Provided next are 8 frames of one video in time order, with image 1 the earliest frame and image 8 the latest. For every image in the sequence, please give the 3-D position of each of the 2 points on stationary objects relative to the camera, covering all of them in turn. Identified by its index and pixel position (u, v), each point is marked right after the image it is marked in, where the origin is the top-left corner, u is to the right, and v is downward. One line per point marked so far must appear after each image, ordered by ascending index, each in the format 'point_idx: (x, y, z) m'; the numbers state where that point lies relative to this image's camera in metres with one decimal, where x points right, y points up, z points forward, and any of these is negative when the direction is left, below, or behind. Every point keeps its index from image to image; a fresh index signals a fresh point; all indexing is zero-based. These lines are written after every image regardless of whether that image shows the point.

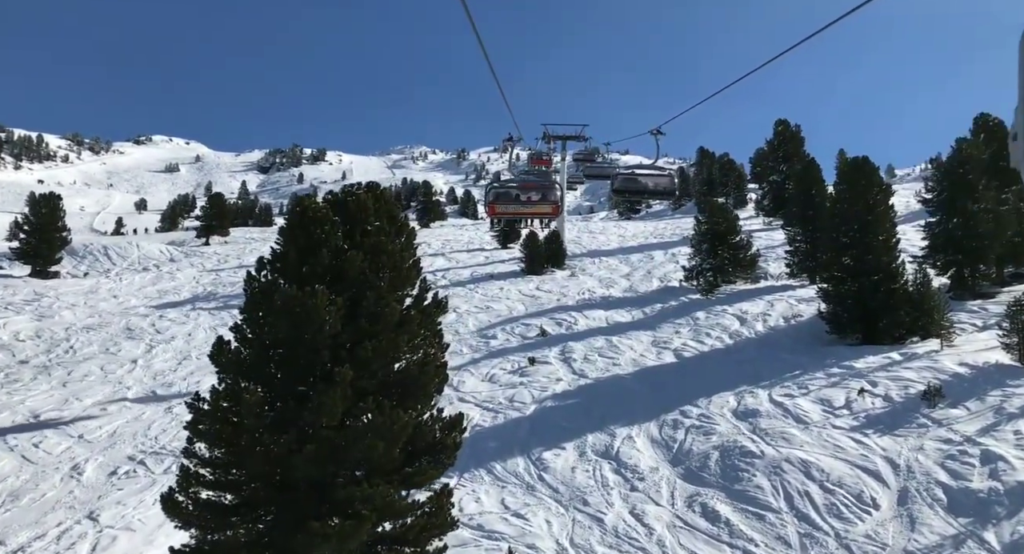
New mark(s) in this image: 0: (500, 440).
0: (-0.3, -3.4, +14.4) m
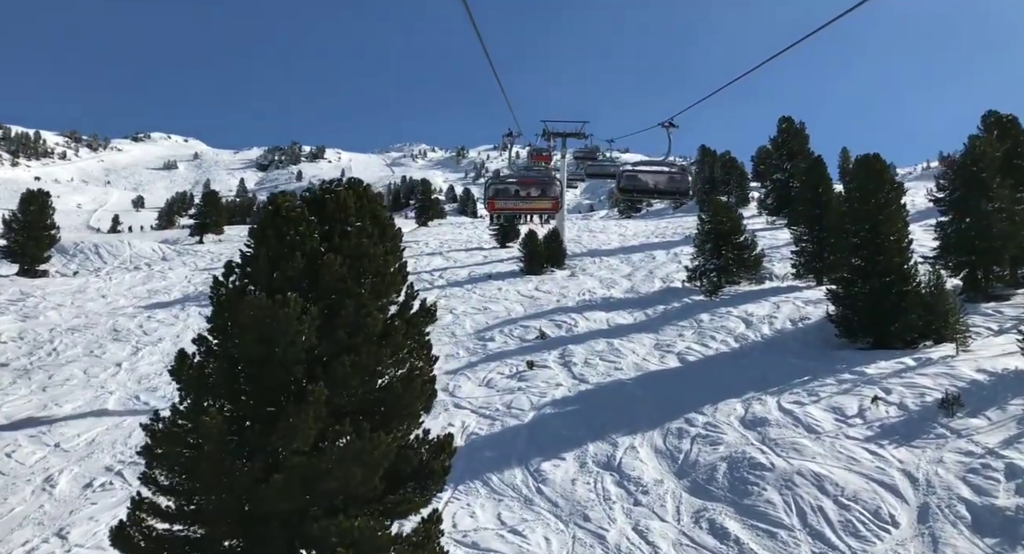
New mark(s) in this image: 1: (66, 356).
0: (-0.3, -3.5, +13.8) m
1: (-12.1, -2.2, +18.6) m
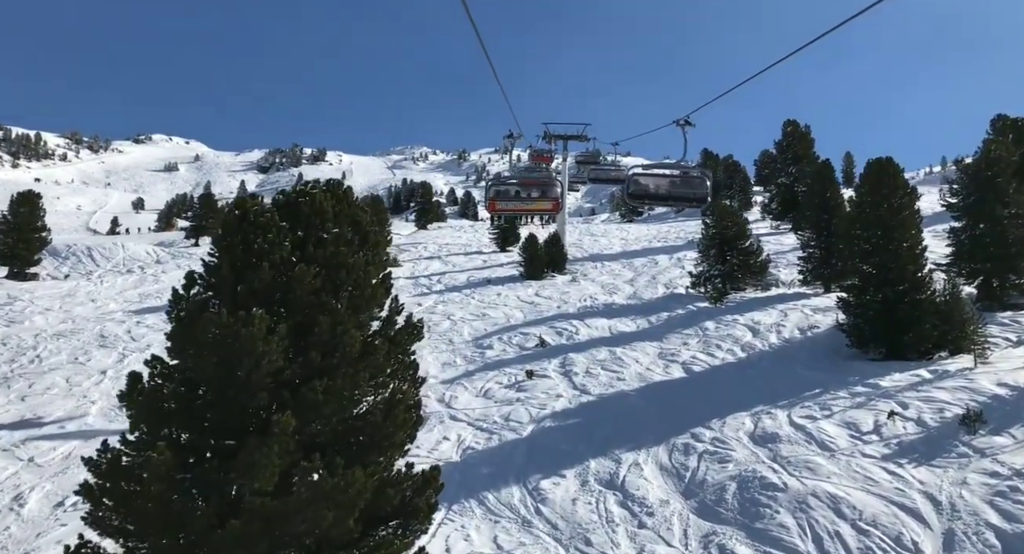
0: (-0.4, -3.6, +13.1) m
1: (-12.1, -2.3, +18.0) m
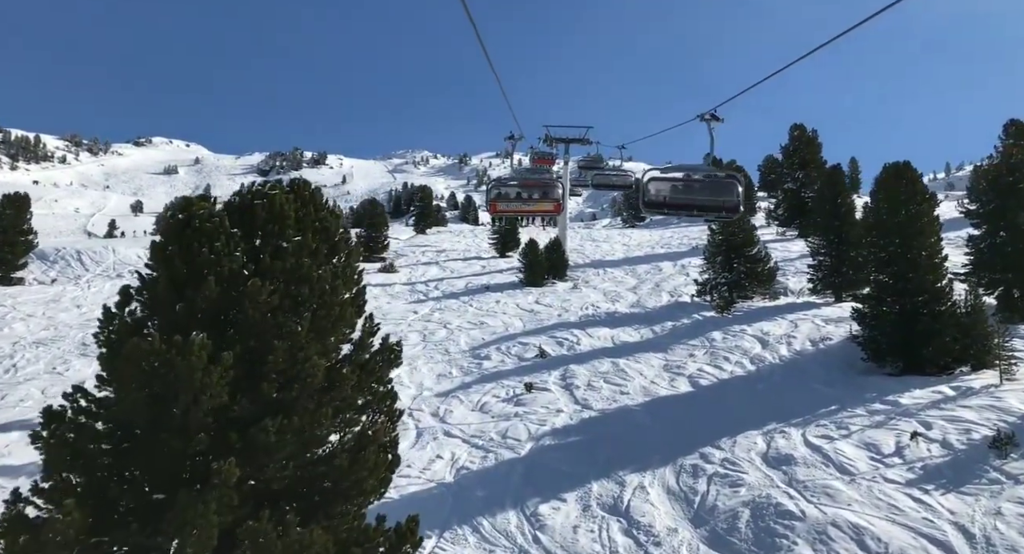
0: (-0.4, -3.8, +12.3) m
1: (-12.2, -2.4, +17.2) m
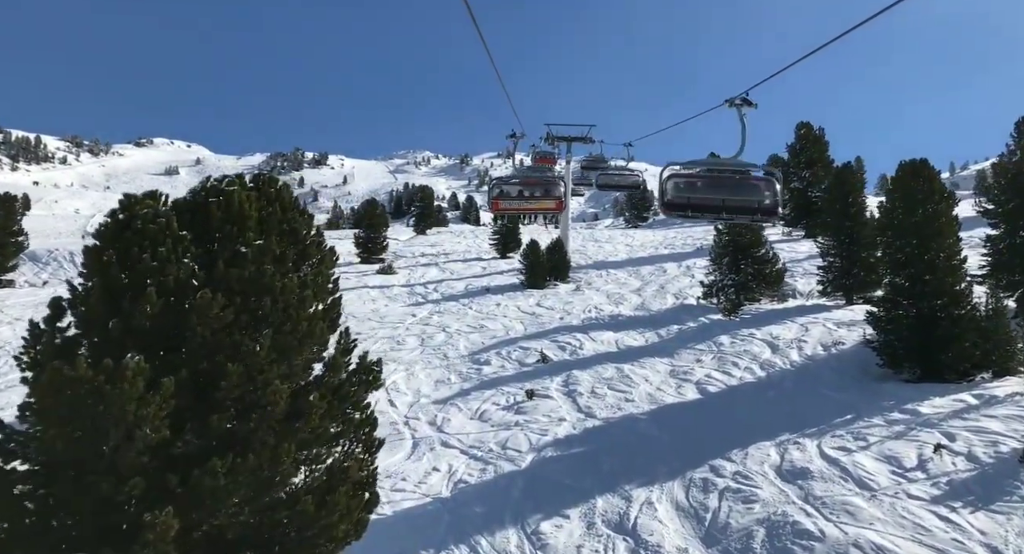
0: (-0.4, -3.8, +11.6) m
1: (-12.1, -2.5, +16.6) m
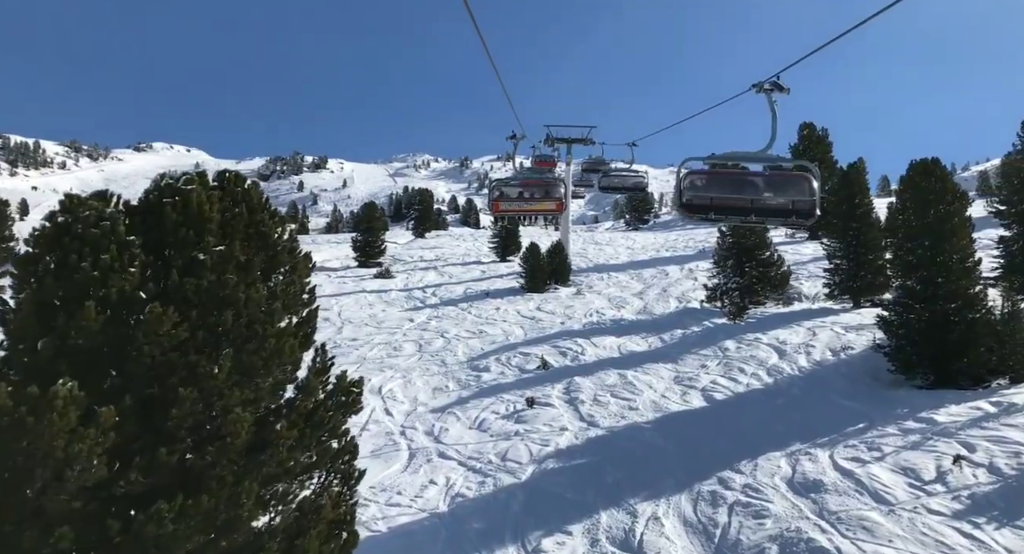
0: (-0.4, -3.9, +11.1) m
1: (-12.1, -2.6, +16.1) m
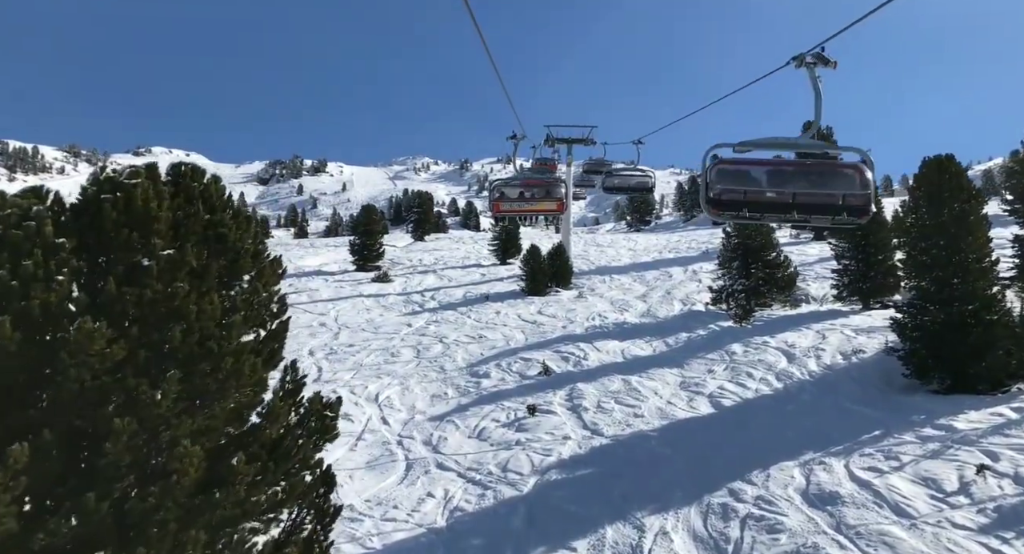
0: (-0.4, -4.0, +10.6) m
1: (-12.1, -2.8, +15.6) m
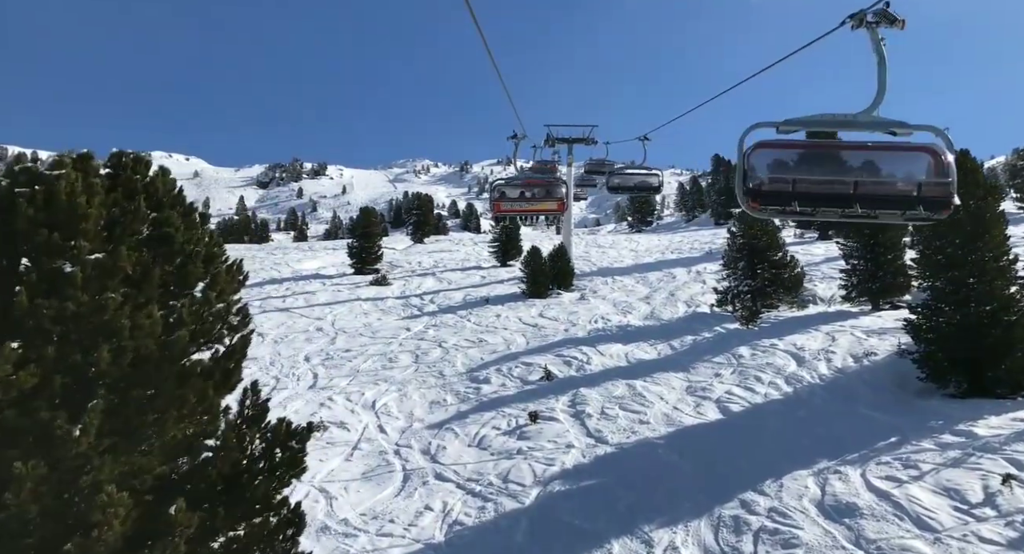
0: (-0.4, -4.0, +10.1) m
1: (-12.1, -2.9, +15.1) m
